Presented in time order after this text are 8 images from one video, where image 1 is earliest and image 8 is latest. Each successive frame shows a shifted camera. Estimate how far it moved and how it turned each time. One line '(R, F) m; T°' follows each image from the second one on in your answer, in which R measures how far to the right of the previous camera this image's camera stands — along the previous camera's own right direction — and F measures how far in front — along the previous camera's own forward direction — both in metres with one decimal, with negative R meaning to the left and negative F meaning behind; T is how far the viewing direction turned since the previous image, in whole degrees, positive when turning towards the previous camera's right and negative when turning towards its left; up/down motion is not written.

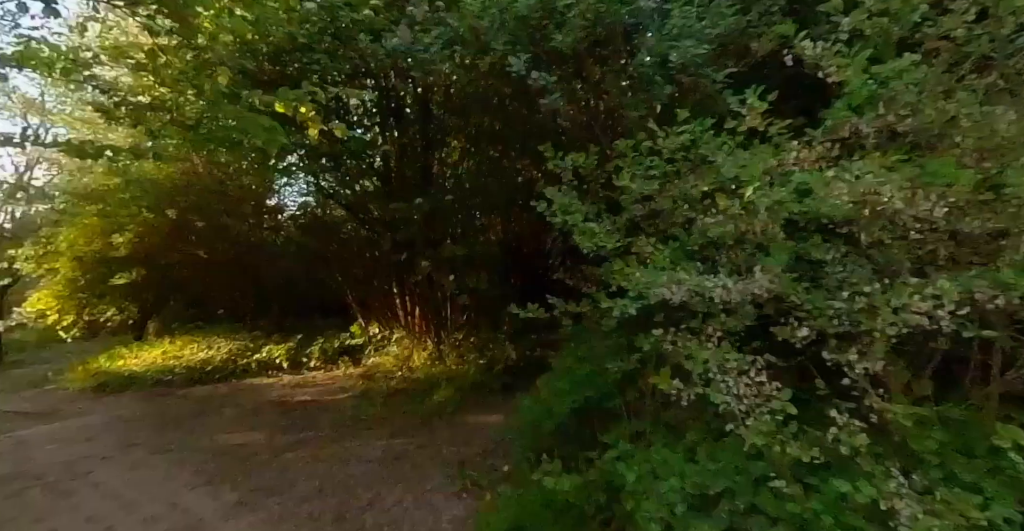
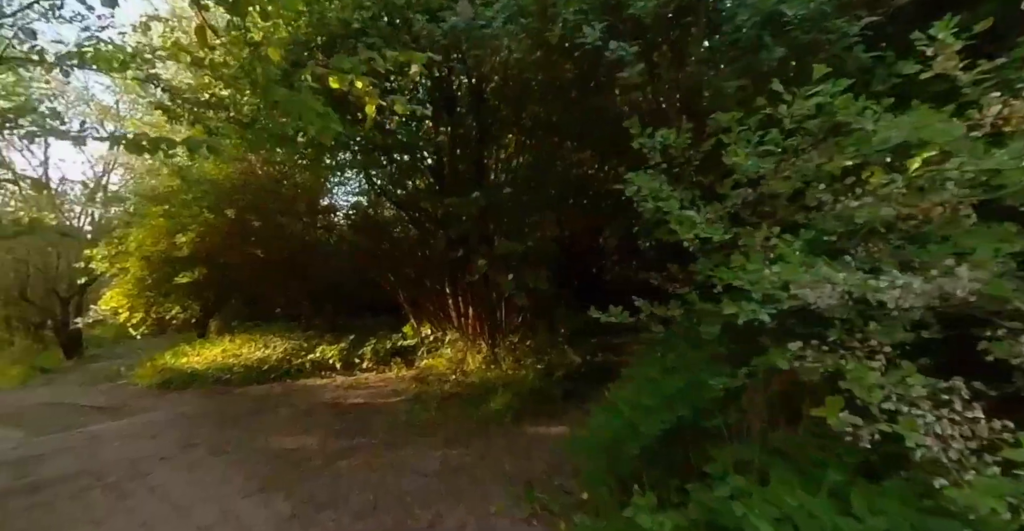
(-0.2, +0.4) m; -5°
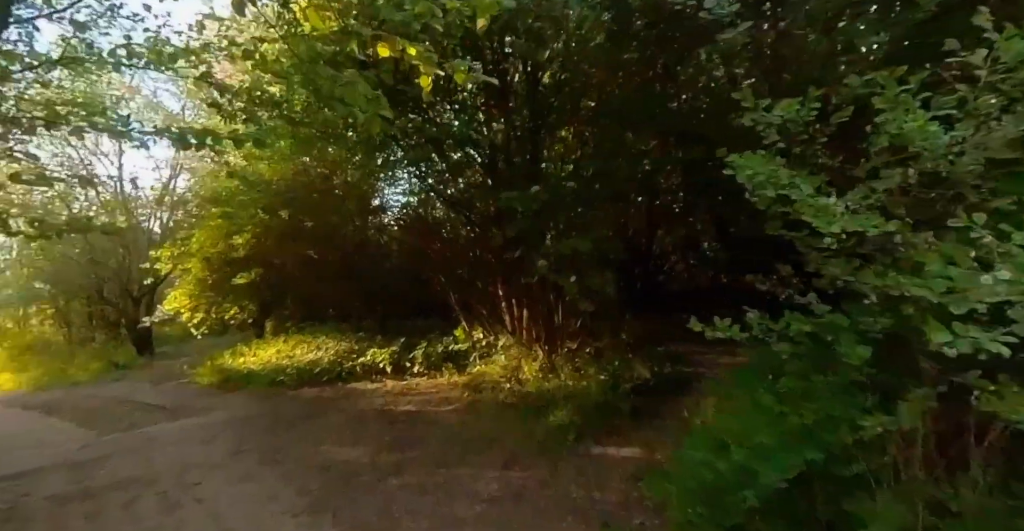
(-0.2, +0.5) m; -5°
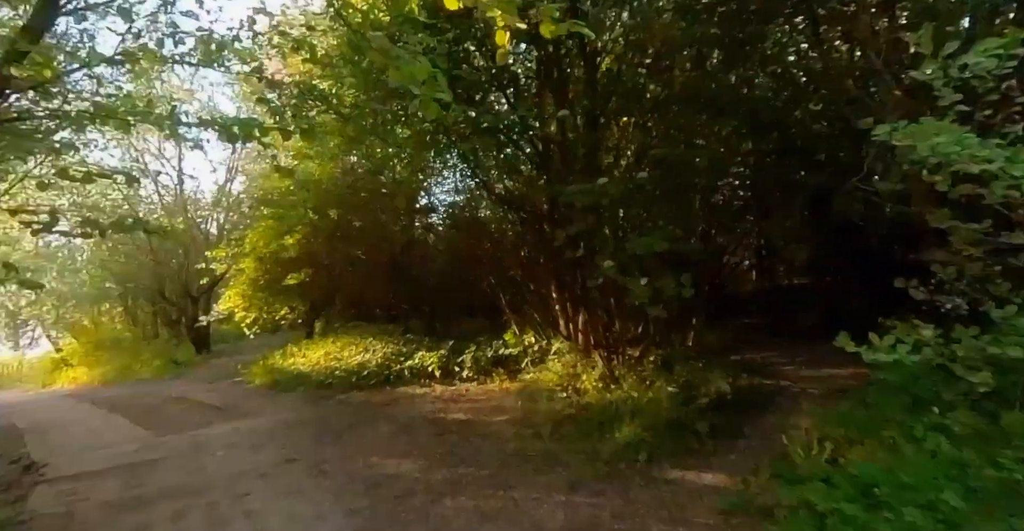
(-0.2, +0.5) m; -5°
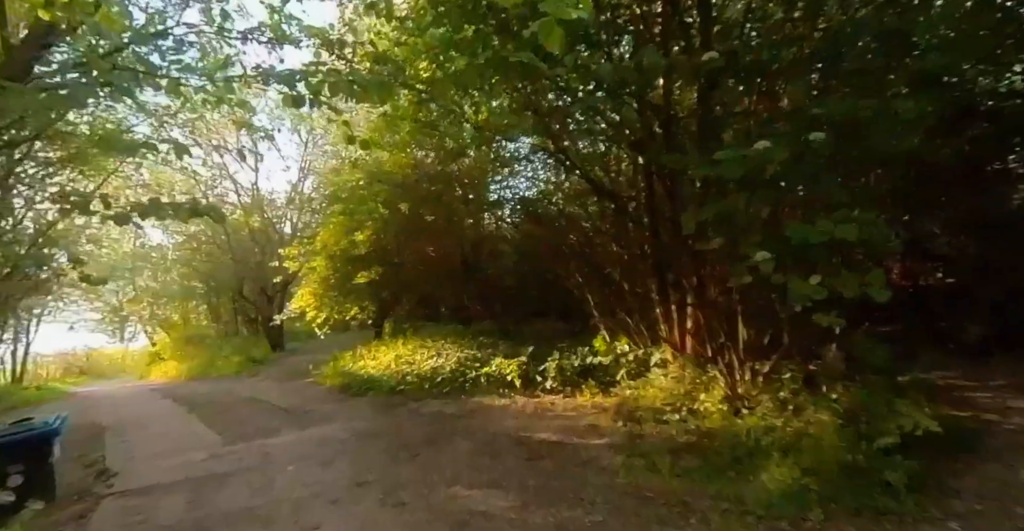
(-0.4, +0.9) m; -7°
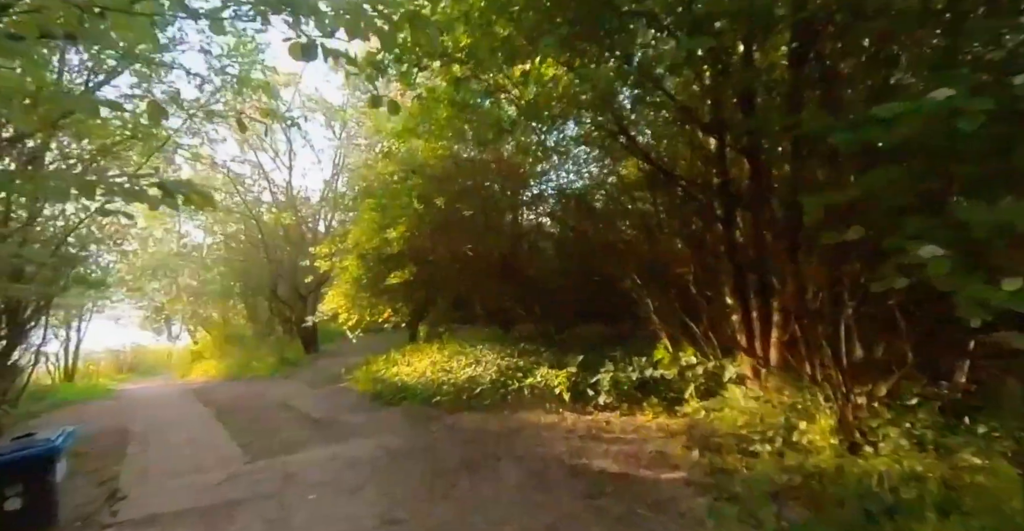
(-0.2, +0.9) m; -4°
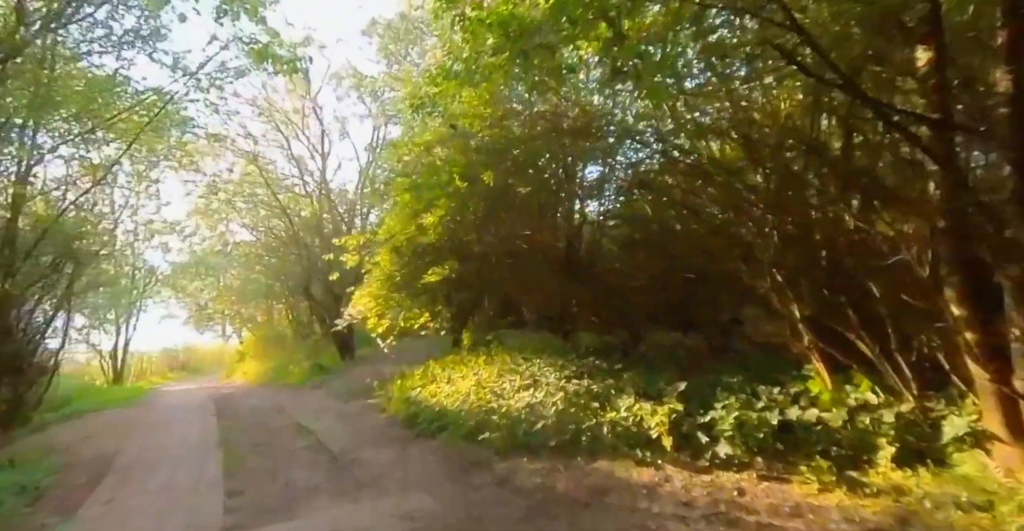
(-0.3, +2.0) m; -5°
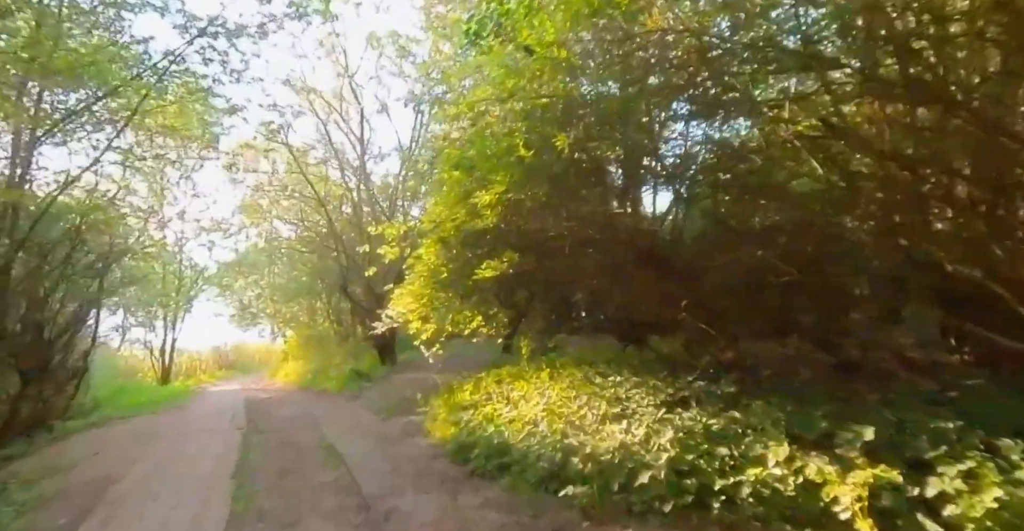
(-0.4, +1.7) m; -5°
